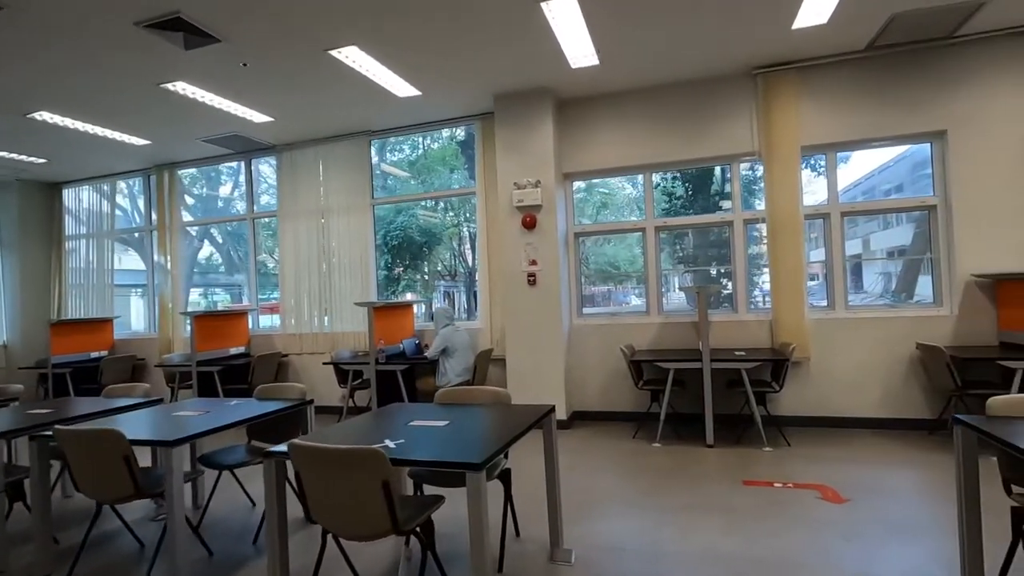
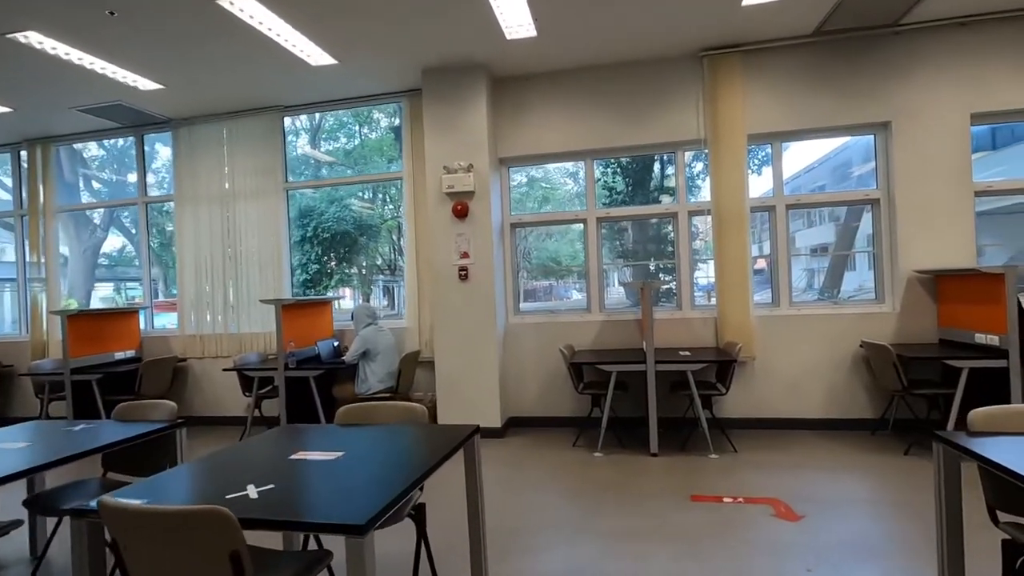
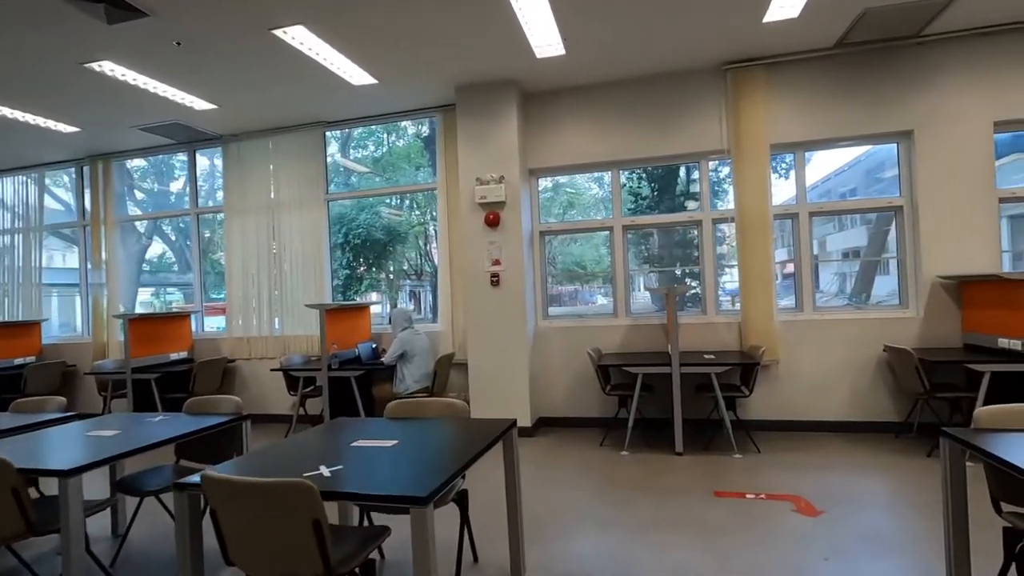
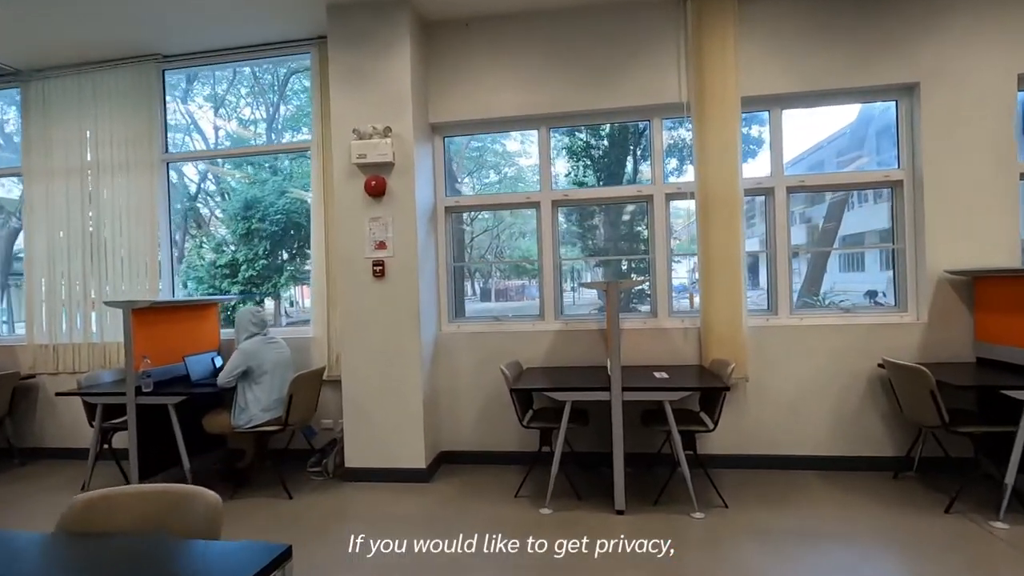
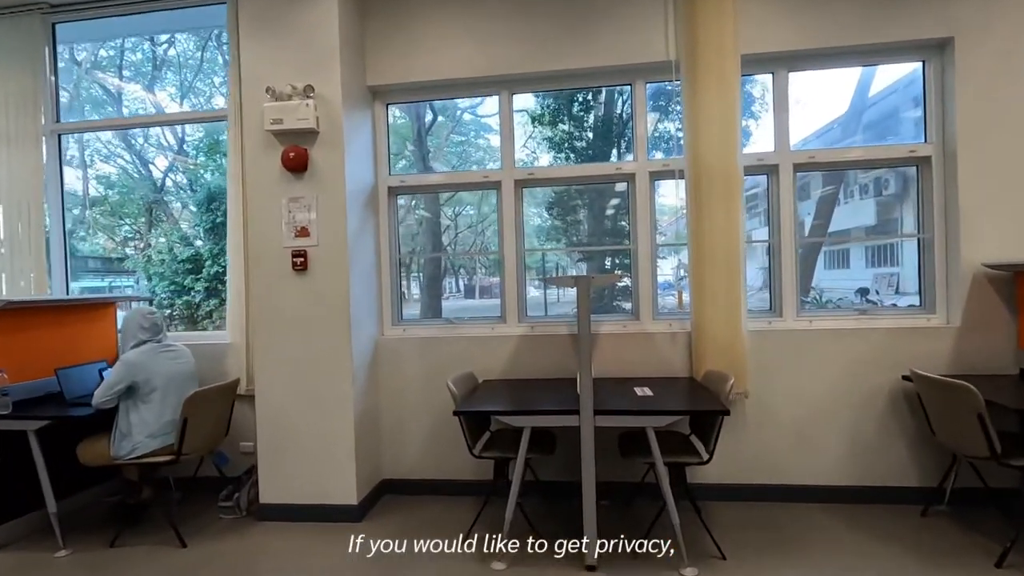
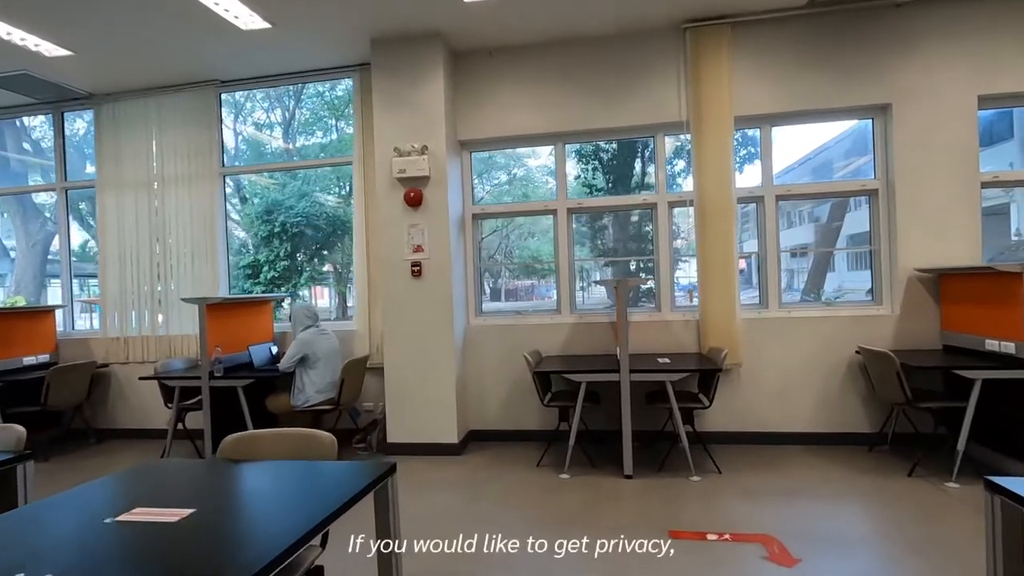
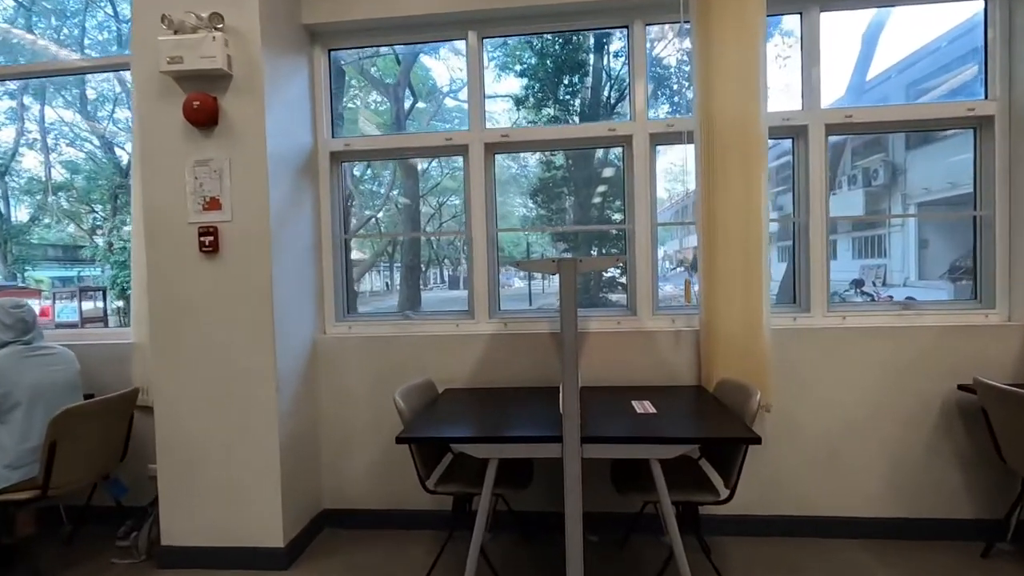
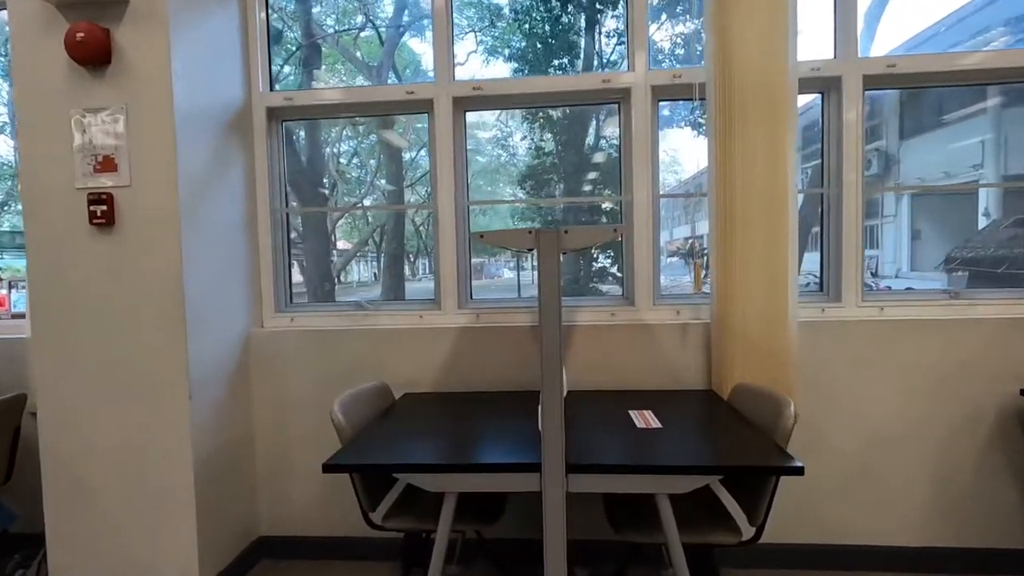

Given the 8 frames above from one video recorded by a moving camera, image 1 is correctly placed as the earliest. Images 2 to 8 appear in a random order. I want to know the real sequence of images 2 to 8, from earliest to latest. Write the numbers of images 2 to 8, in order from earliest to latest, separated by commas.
3, 2, 6, 4, 5, 7, 8
